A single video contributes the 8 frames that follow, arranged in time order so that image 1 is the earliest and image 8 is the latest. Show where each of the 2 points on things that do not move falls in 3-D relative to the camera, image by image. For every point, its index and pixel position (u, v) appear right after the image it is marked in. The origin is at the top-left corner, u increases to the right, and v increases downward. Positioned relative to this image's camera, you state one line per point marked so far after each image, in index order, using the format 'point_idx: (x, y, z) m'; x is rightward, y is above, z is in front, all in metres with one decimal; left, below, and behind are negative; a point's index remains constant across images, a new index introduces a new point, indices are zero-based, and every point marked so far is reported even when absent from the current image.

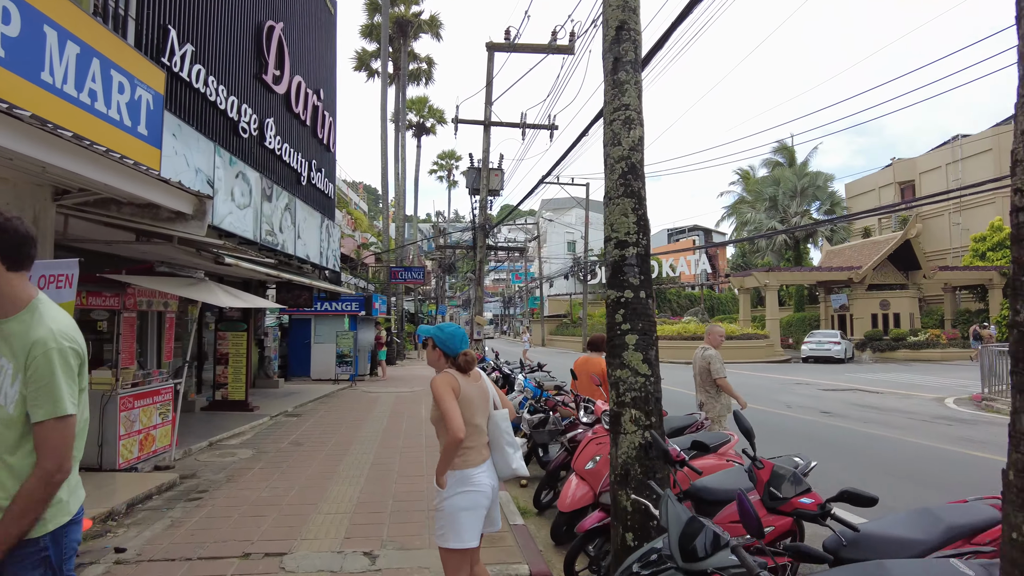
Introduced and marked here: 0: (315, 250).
0: (-4.0, +0.8, +13.3) m
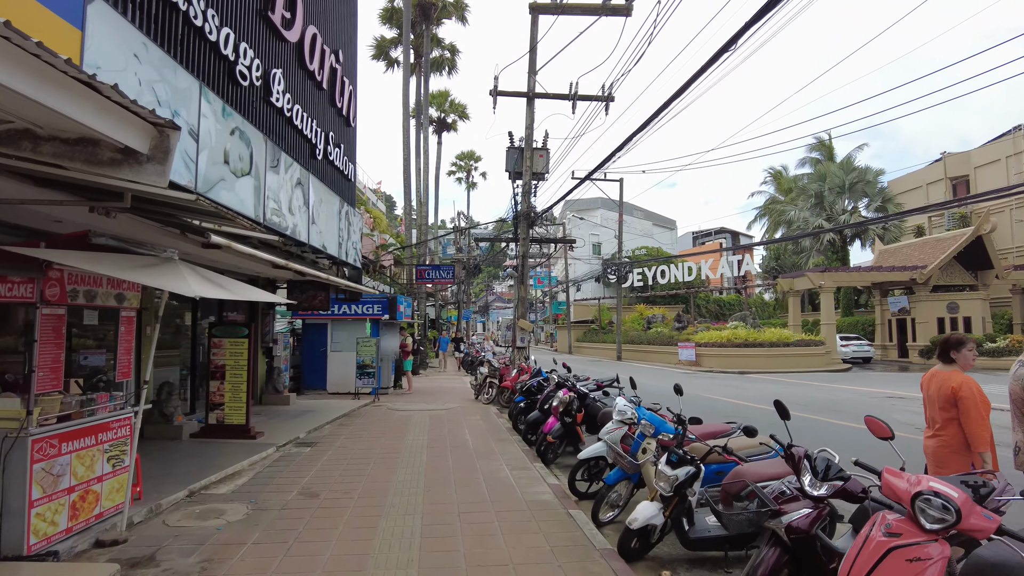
0: (-3.0, +0.8, +11.1) m
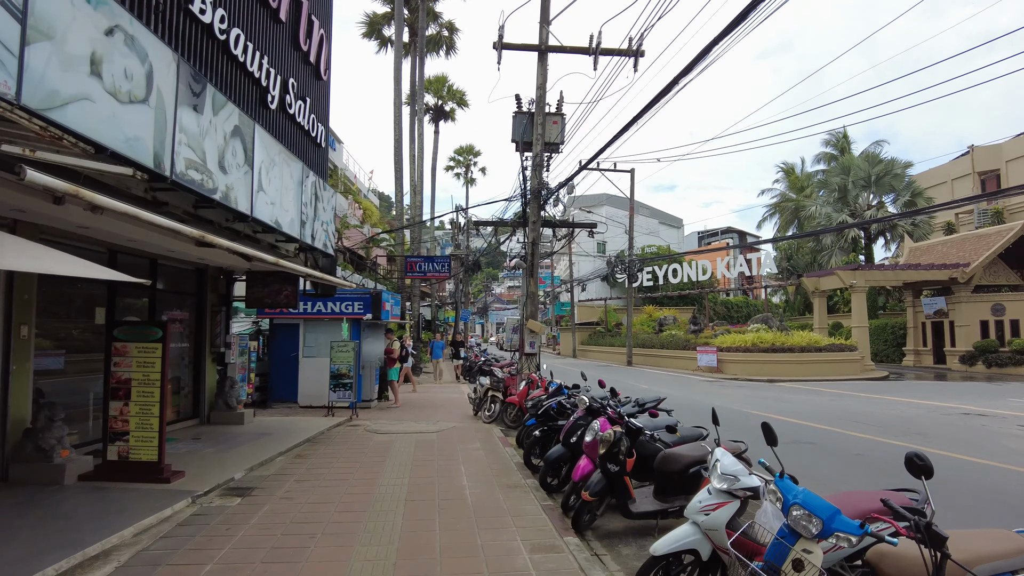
0: (-2.9, +1.0, +8.7) m
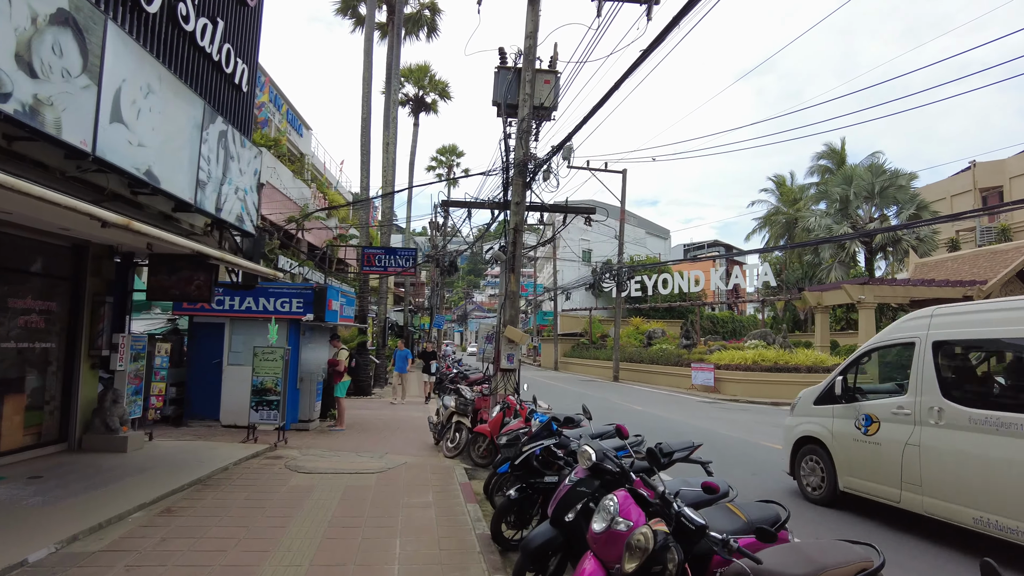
0: (-3.1, +1.1, +6.3) m
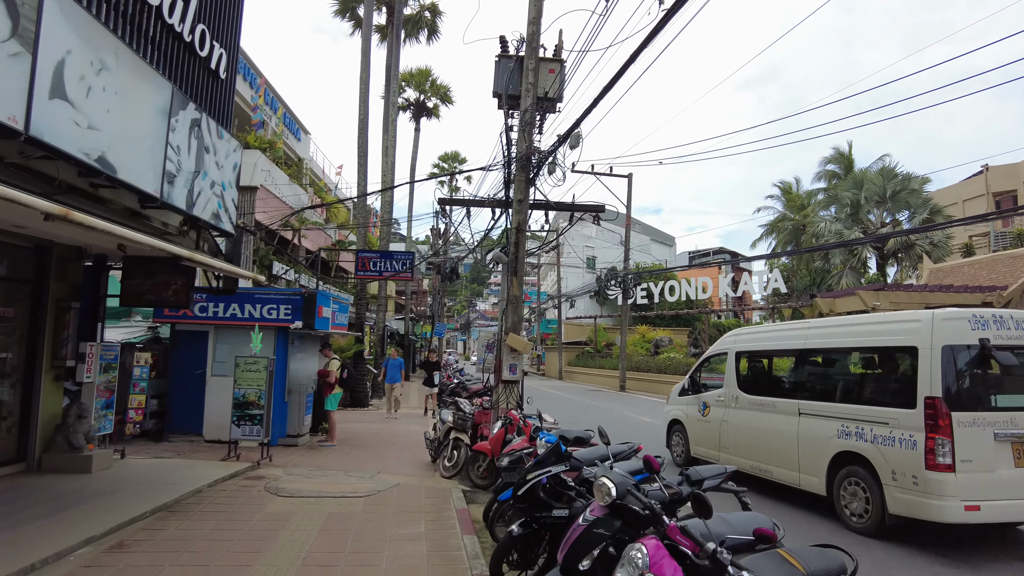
0: (-3.1, +1.1, +5.7) m
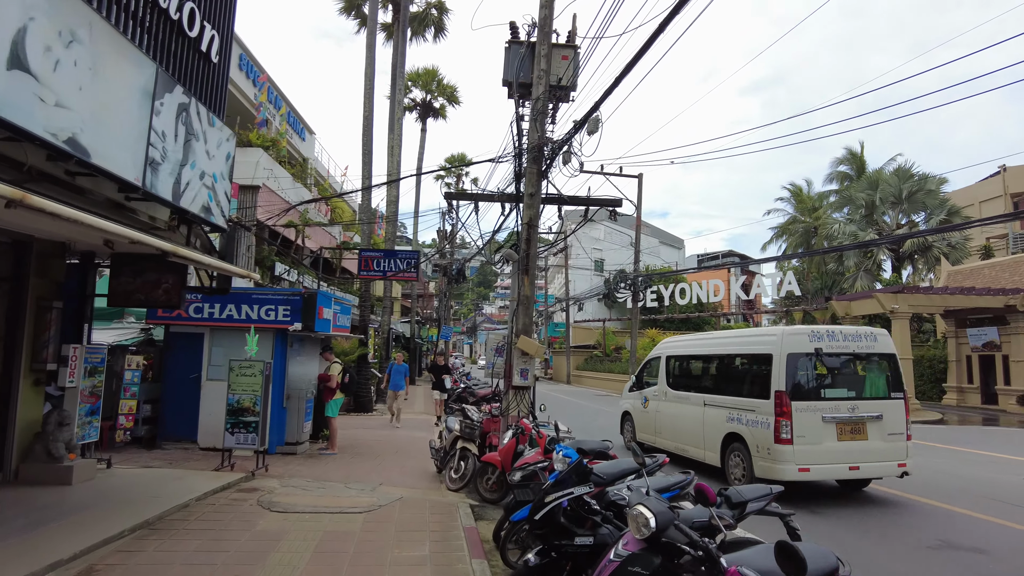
0: (-3.0, +1.1, +5.2) m
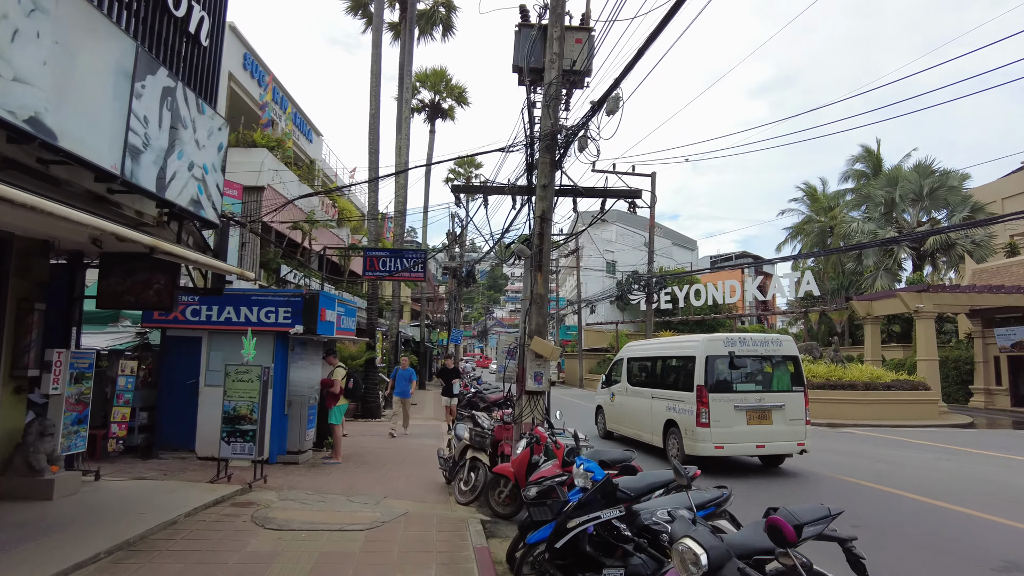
0: (-2.9, +1.1, +4.8) m
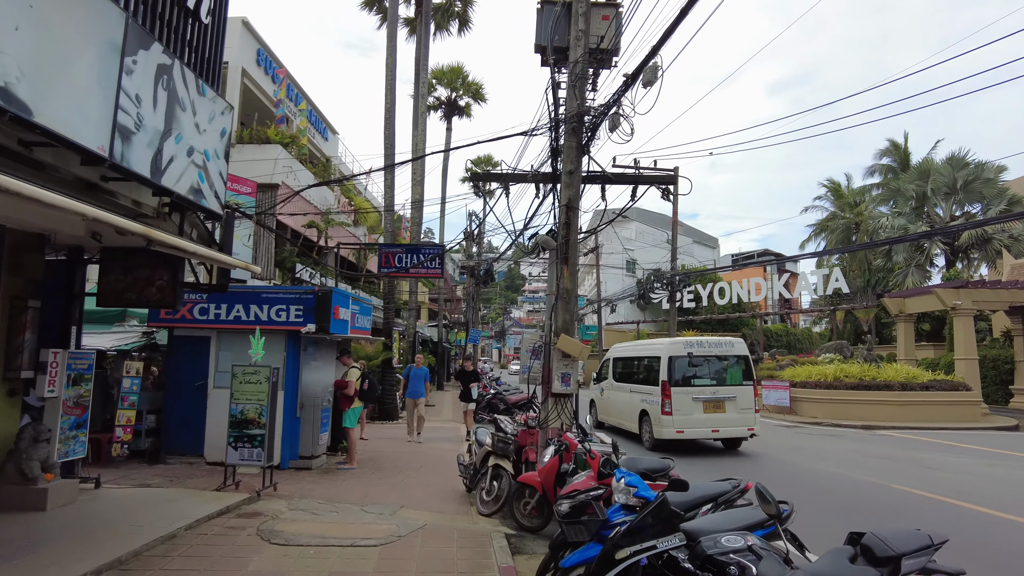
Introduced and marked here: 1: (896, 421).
0: (-2.7, +1.2, +4.3) m
1: (+10.0, -3.5, +17.2) m
